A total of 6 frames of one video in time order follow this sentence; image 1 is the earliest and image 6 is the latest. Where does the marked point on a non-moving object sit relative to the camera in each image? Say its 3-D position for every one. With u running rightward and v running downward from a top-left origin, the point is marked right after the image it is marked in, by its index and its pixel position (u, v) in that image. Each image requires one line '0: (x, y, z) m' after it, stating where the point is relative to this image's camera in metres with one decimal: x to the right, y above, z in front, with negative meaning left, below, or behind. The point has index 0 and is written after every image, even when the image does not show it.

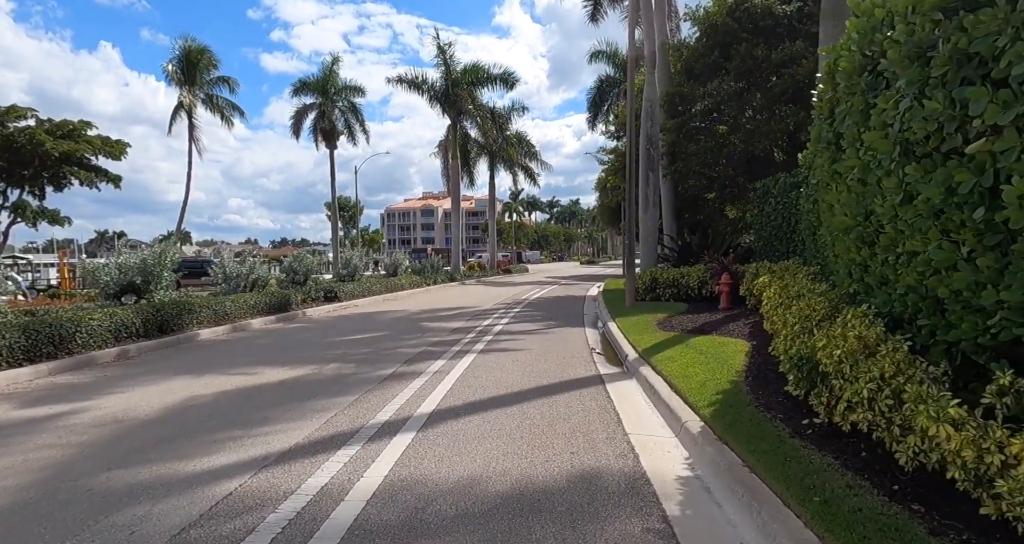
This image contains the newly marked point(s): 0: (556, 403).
0: (+0.5, -1.5, +6.9) m
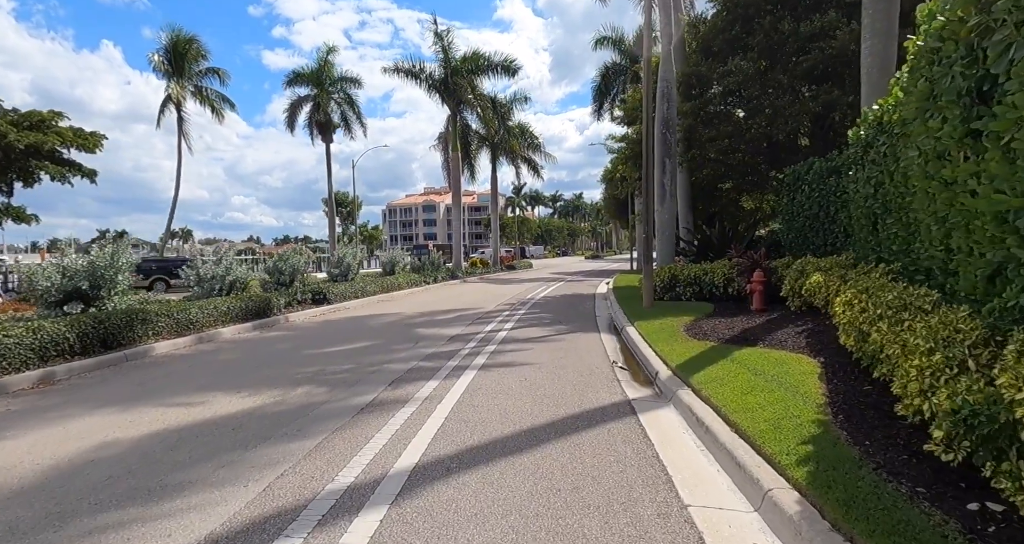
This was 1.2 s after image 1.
0: (+0.6, -1.6, +5.3) m
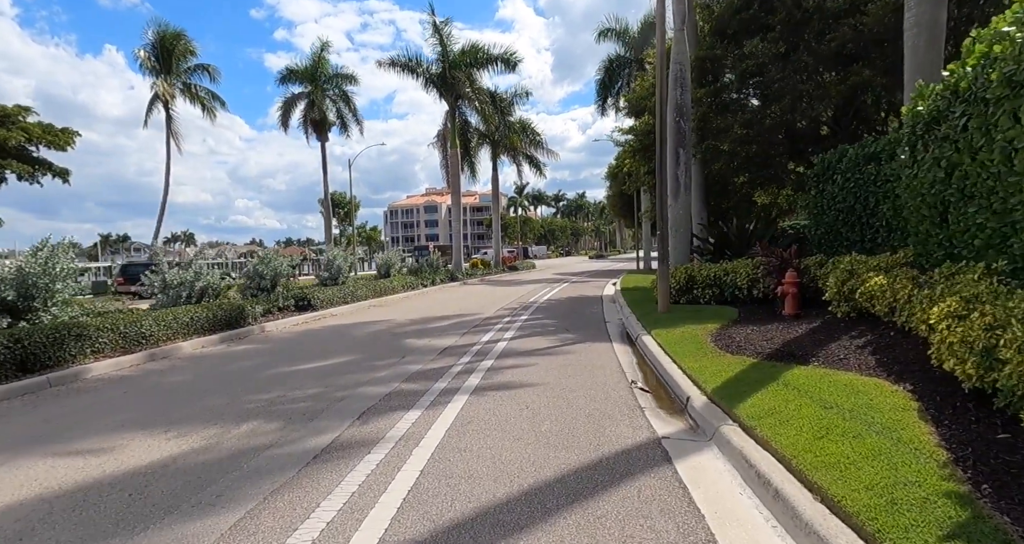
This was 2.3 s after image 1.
0: (+0.6, -1.6, +3.8) m
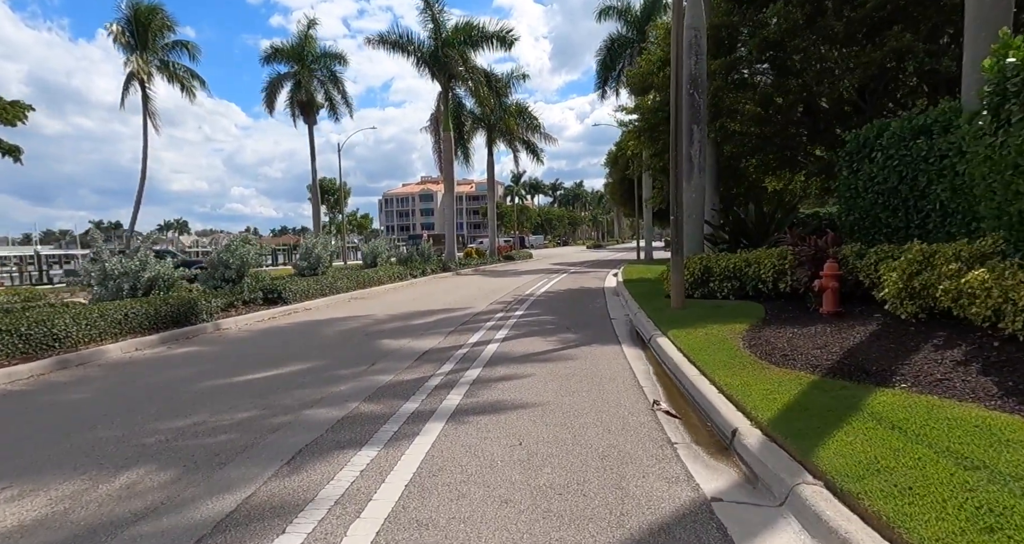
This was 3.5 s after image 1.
0: (+0.5, -1.6, +2.1) m
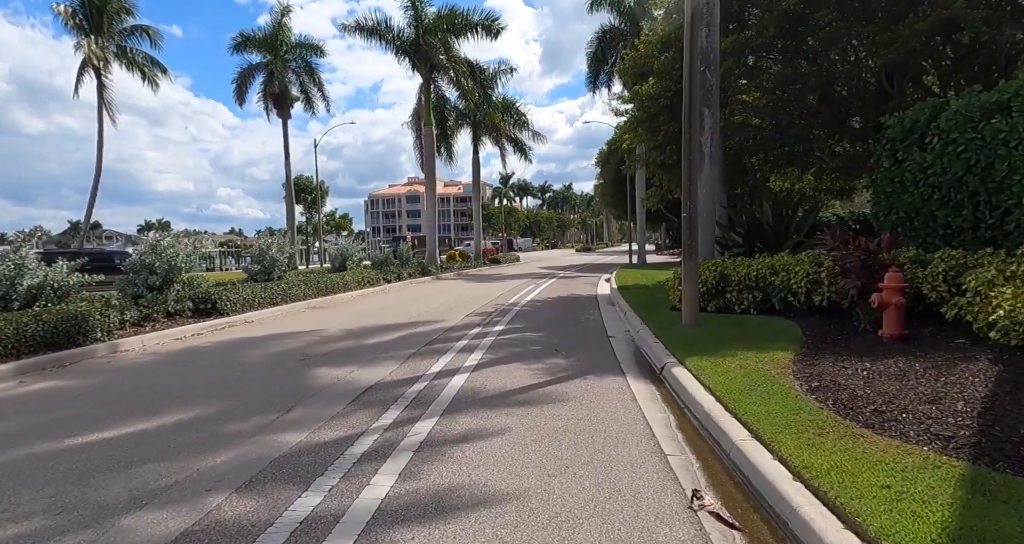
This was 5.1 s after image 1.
0: (+0.3, -1.7, -0.1) m
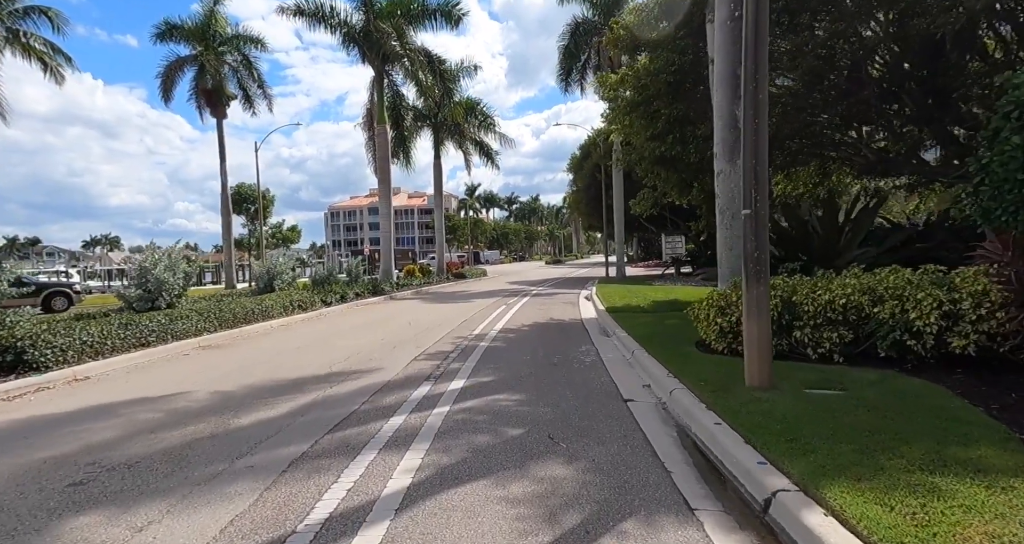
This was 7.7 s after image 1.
0: (+0.5, -1.8, -4.1) m
